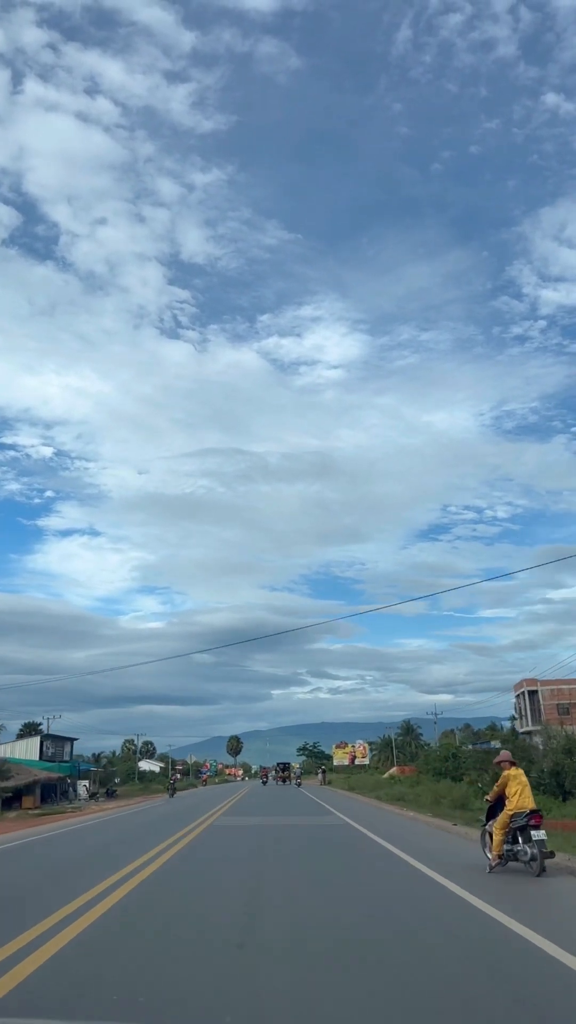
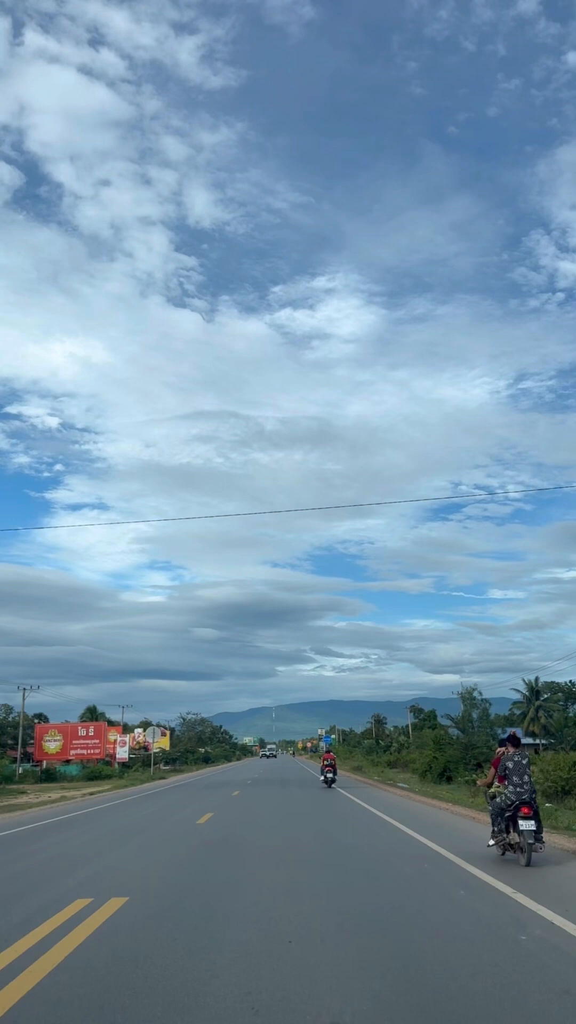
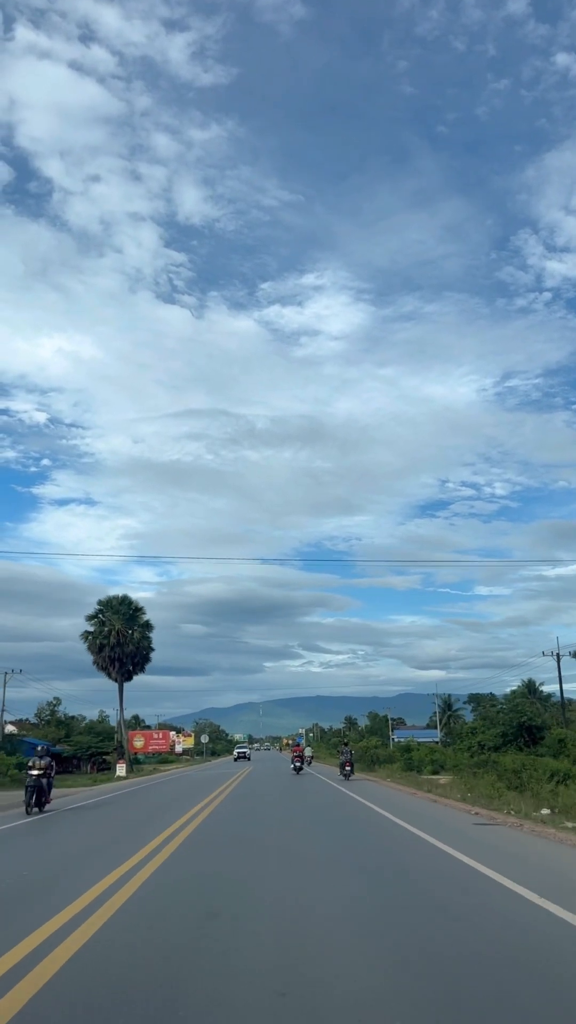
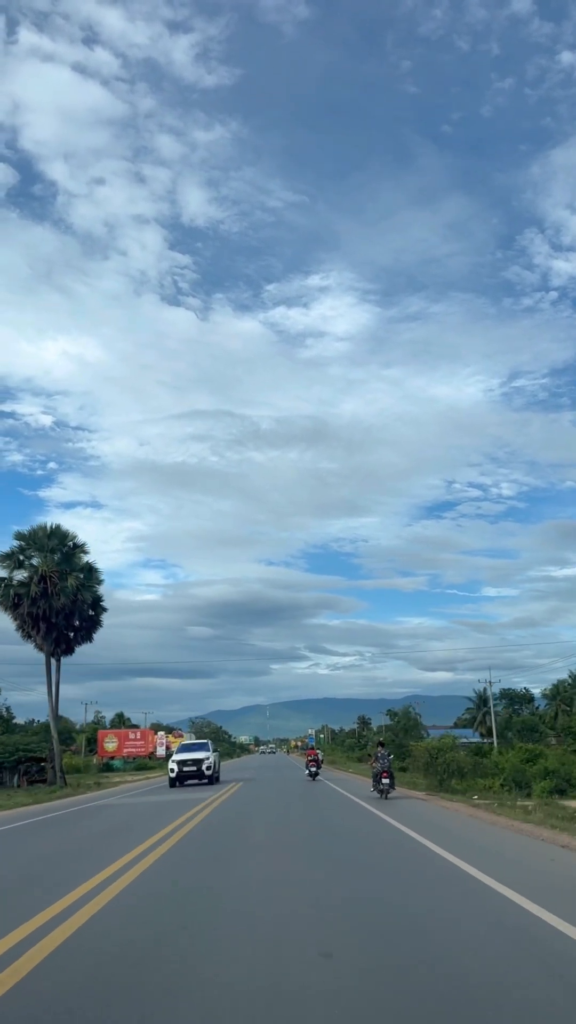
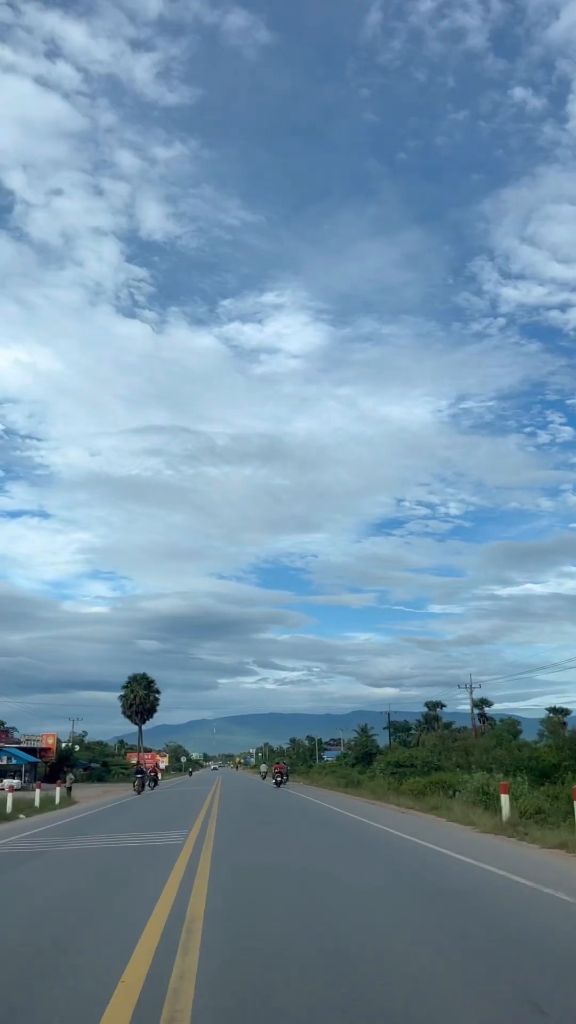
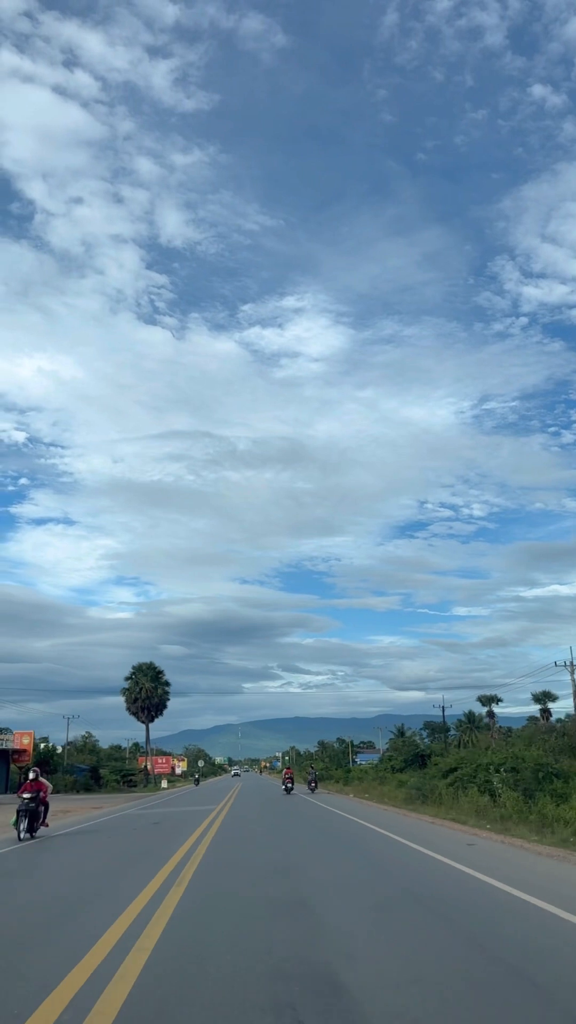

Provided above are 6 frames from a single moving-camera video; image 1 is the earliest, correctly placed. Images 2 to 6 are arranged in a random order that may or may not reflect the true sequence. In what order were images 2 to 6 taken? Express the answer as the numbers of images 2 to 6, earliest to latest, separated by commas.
5, 6, 3, 4, 2
